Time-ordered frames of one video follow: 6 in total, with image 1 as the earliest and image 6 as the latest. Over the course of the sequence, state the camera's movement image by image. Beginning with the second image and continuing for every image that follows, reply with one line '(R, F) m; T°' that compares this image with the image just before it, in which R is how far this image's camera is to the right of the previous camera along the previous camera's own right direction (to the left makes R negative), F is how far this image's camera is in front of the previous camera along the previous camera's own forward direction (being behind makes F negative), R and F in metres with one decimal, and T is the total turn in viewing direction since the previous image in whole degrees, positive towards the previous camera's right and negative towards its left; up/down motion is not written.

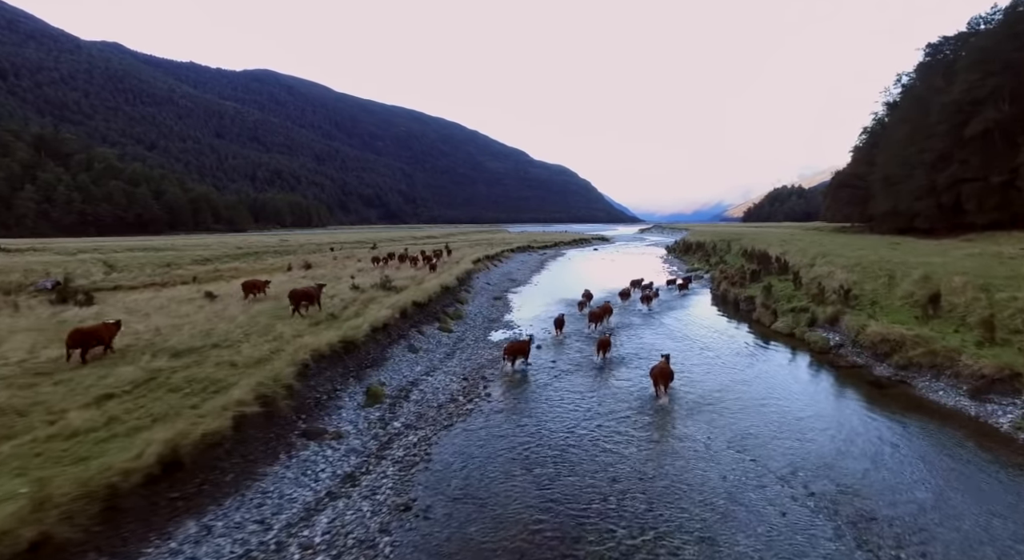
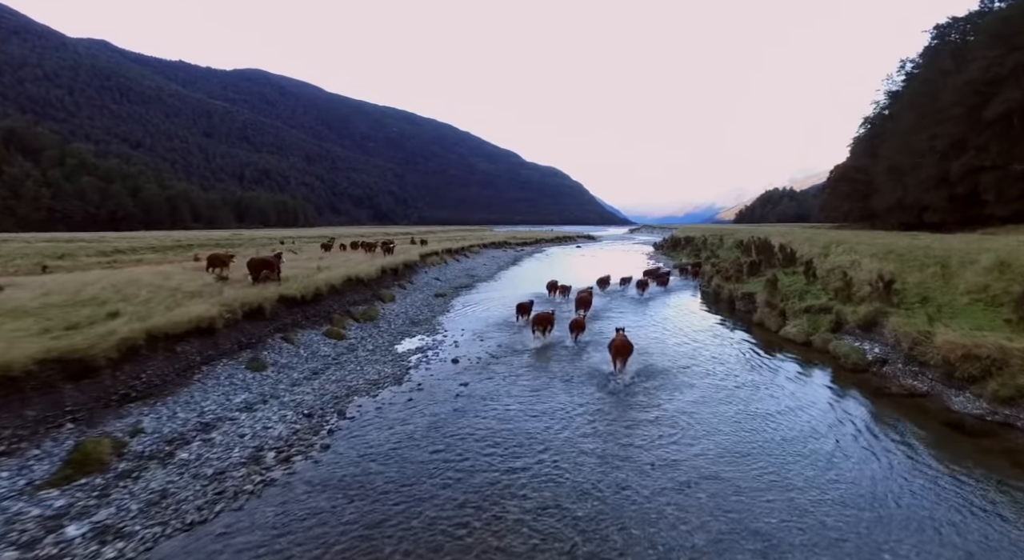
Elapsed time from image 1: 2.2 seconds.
(+2.7, +6.7) m; +1°
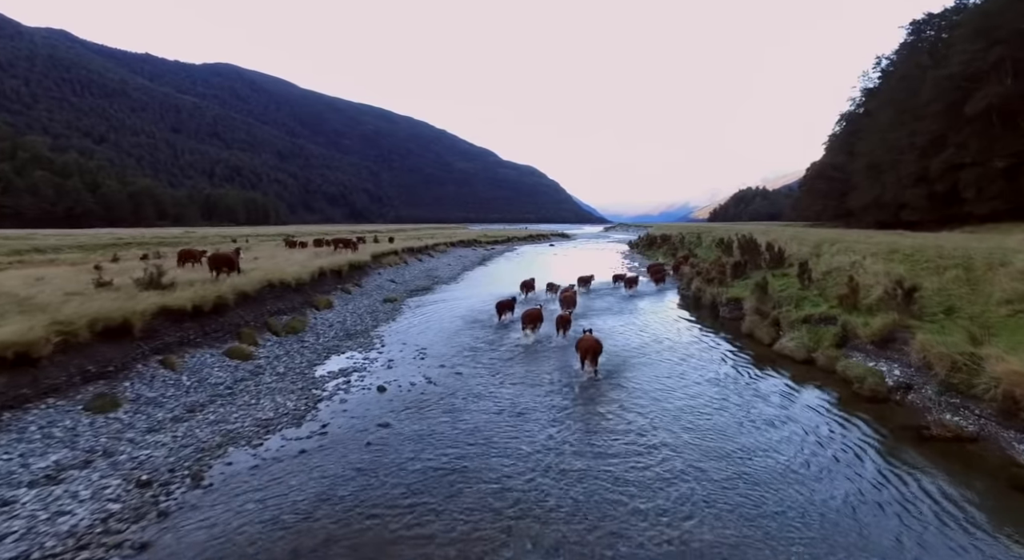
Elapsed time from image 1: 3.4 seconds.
(+0.9, +3.2) m; +3°
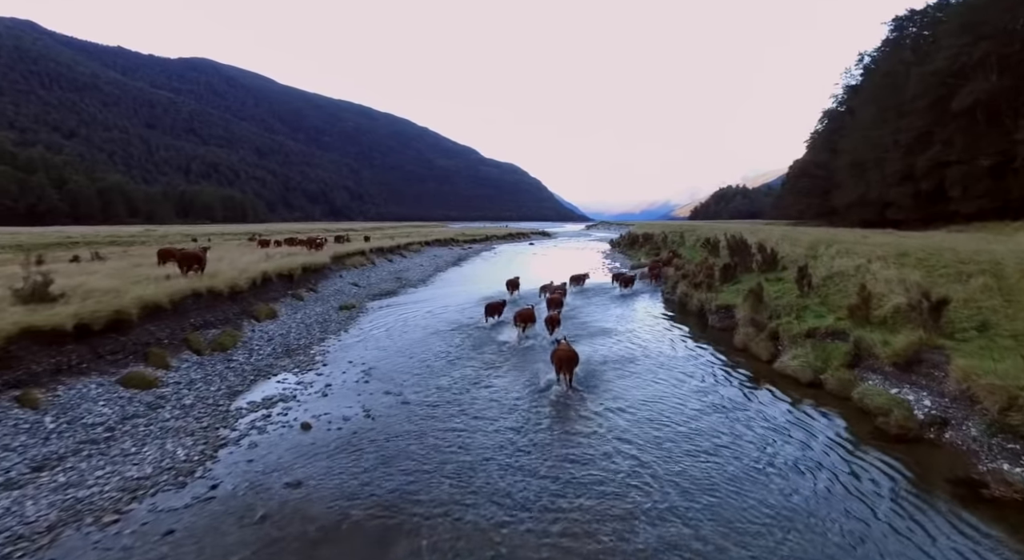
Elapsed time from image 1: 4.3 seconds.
(+0.6, +2.4) m; +2°
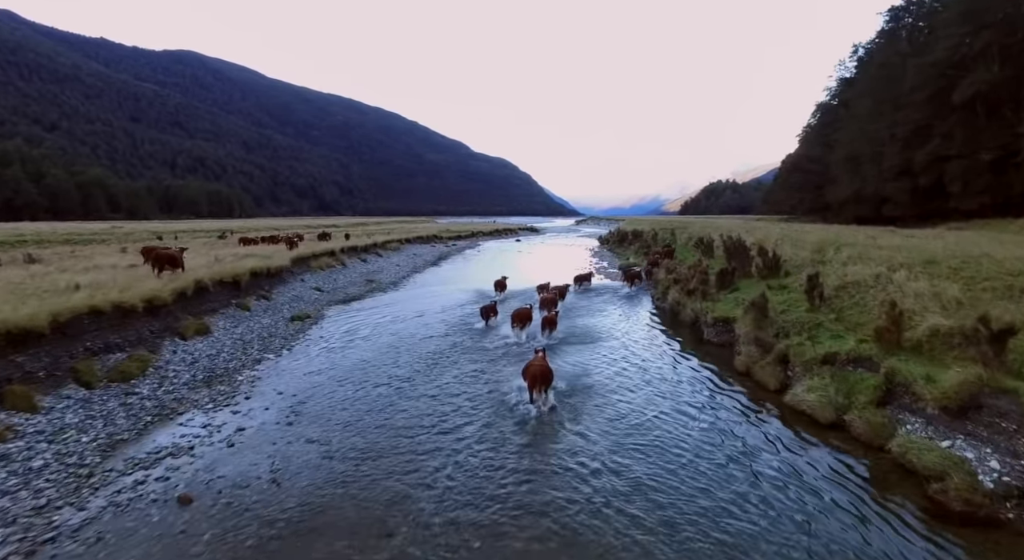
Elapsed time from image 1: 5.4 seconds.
(+0.8, +2.5) m; +1°
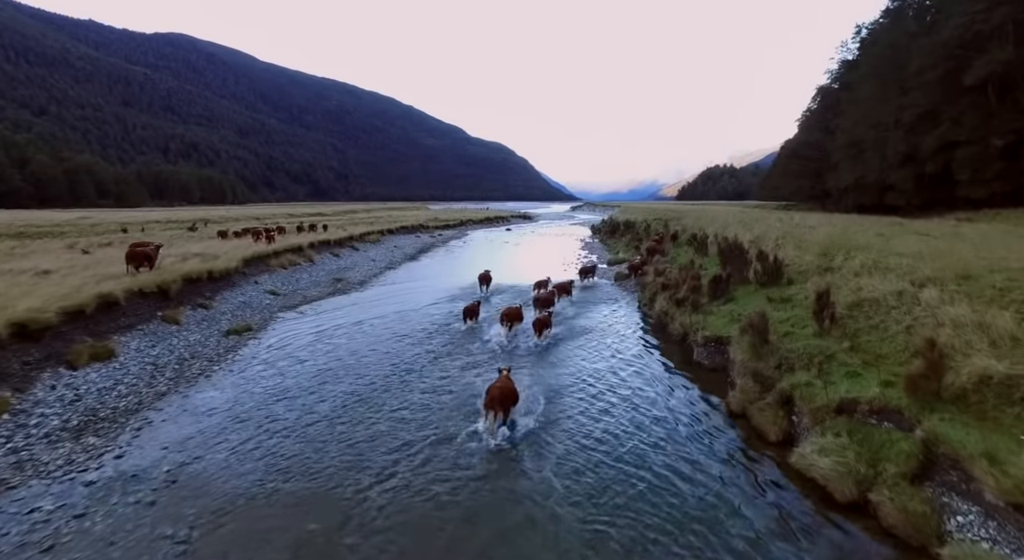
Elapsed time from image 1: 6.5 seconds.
(+1.2, +2.6) m; 0°
